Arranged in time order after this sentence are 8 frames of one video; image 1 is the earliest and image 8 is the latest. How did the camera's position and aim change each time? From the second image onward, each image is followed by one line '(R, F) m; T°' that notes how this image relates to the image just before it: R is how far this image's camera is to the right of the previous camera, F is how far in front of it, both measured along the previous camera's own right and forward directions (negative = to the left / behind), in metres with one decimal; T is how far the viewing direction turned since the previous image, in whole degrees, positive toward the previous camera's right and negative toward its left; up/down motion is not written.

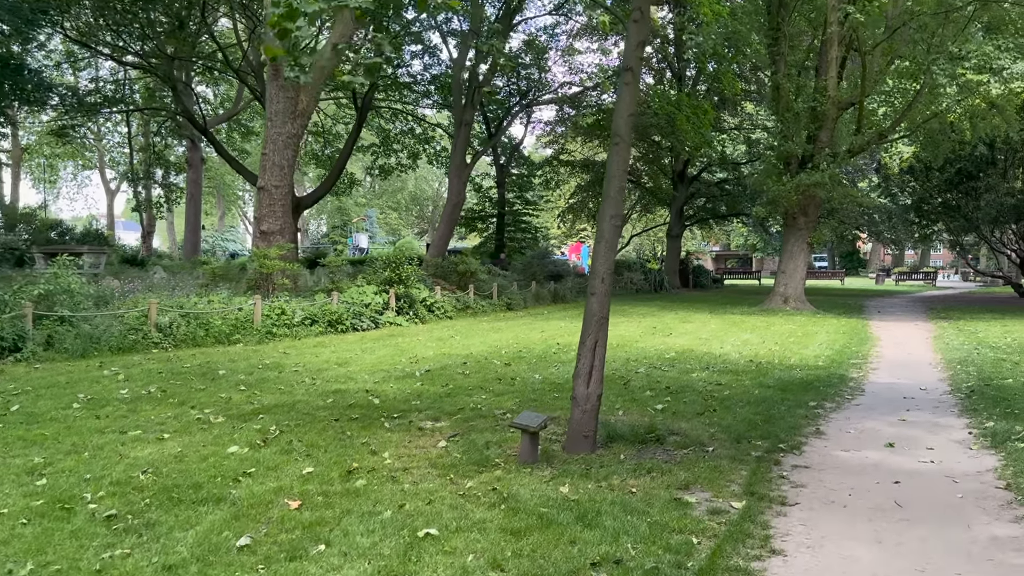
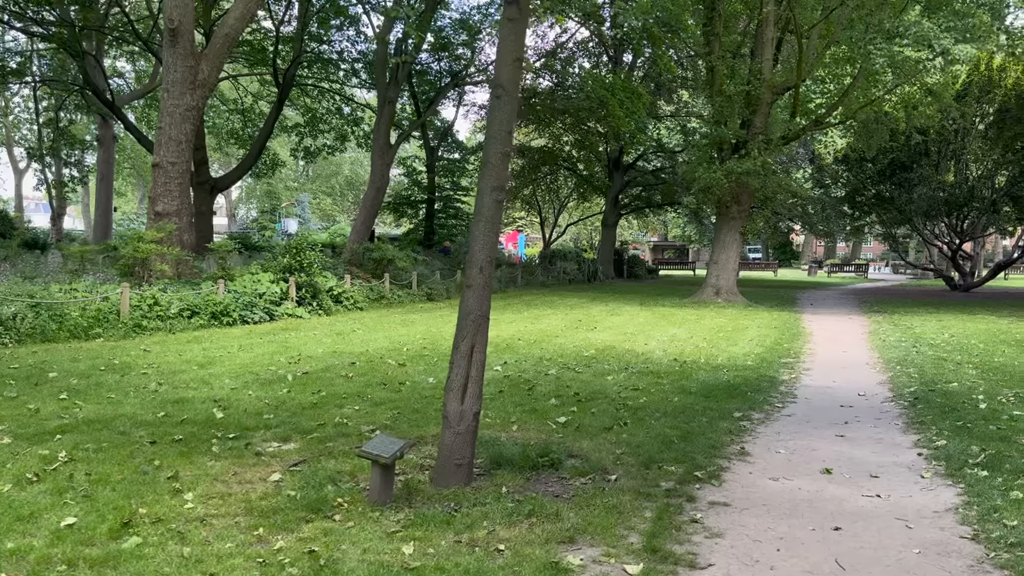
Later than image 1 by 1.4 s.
(+0.5, +1.3) m; +4°
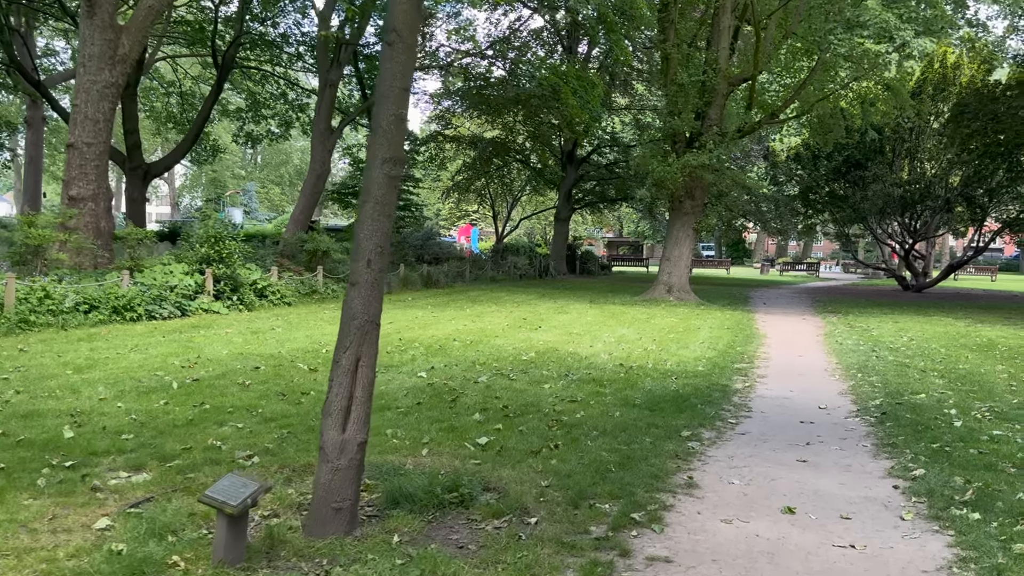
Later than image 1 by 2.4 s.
(+0.3, +1.0) m; +3°
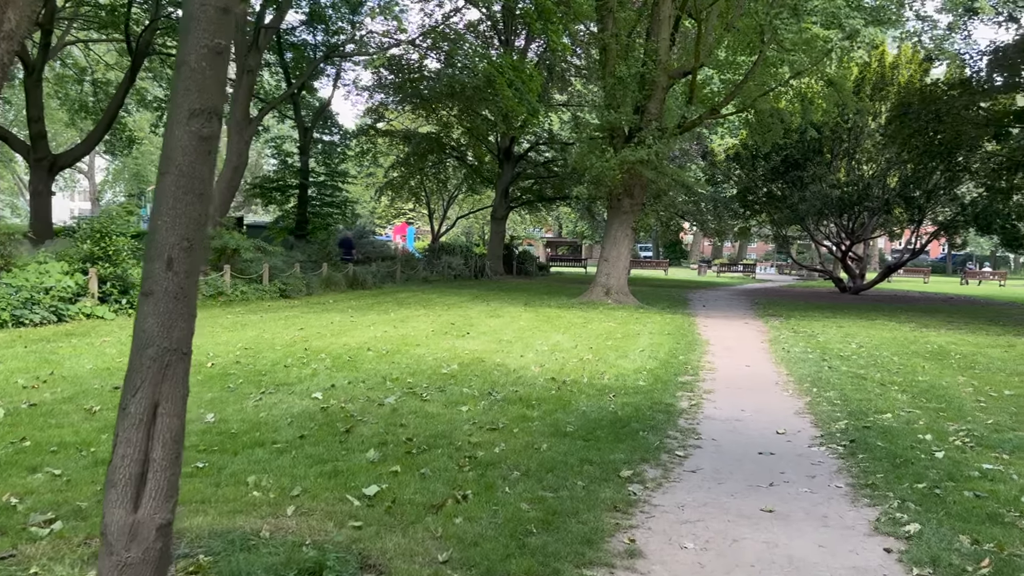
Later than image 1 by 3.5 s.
(+0.2, +1.1) m; +4°
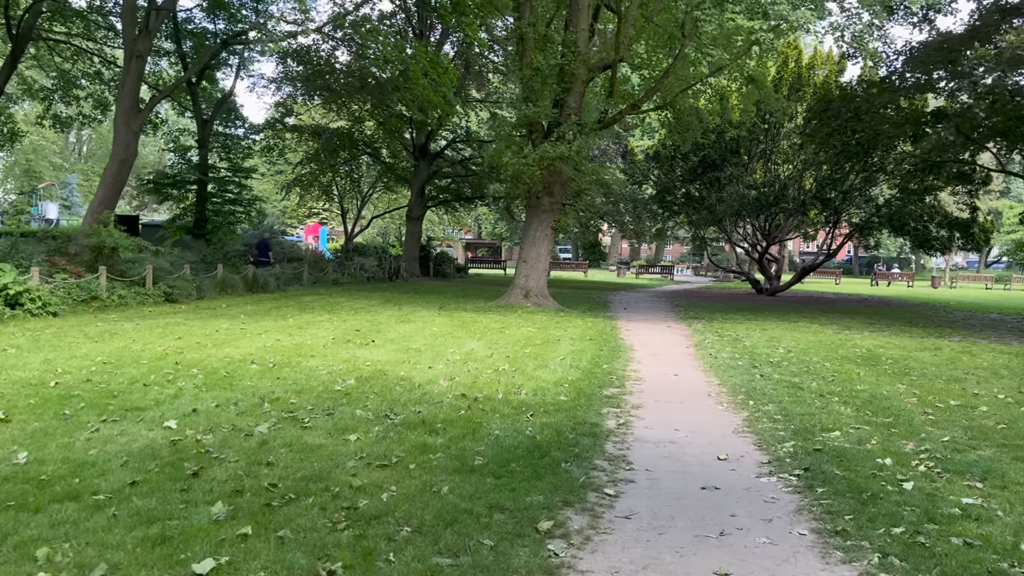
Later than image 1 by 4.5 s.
(+0.1, +1.0) m; +6°
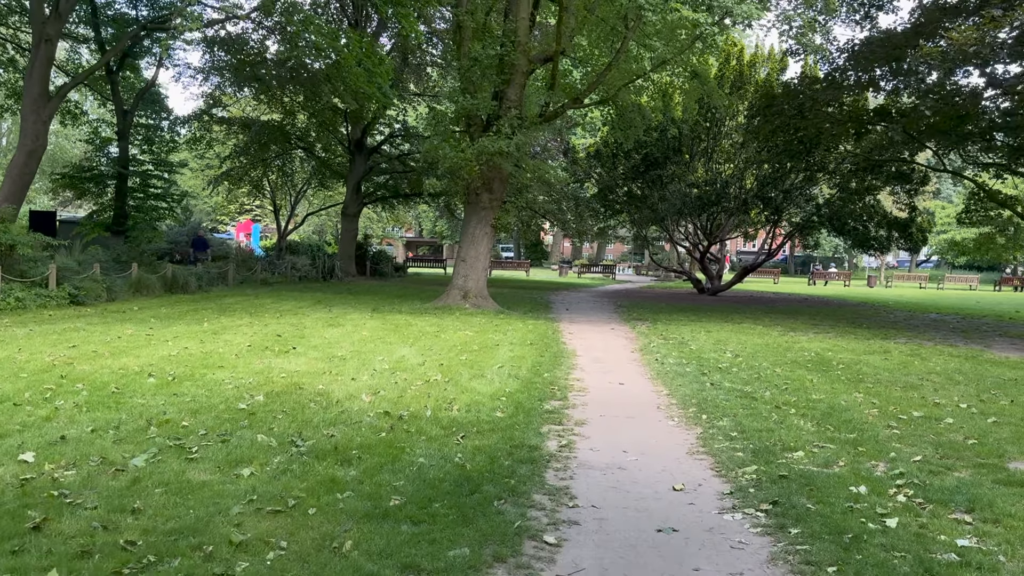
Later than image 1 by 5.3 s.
(+0.1, +0.7) m; +4°
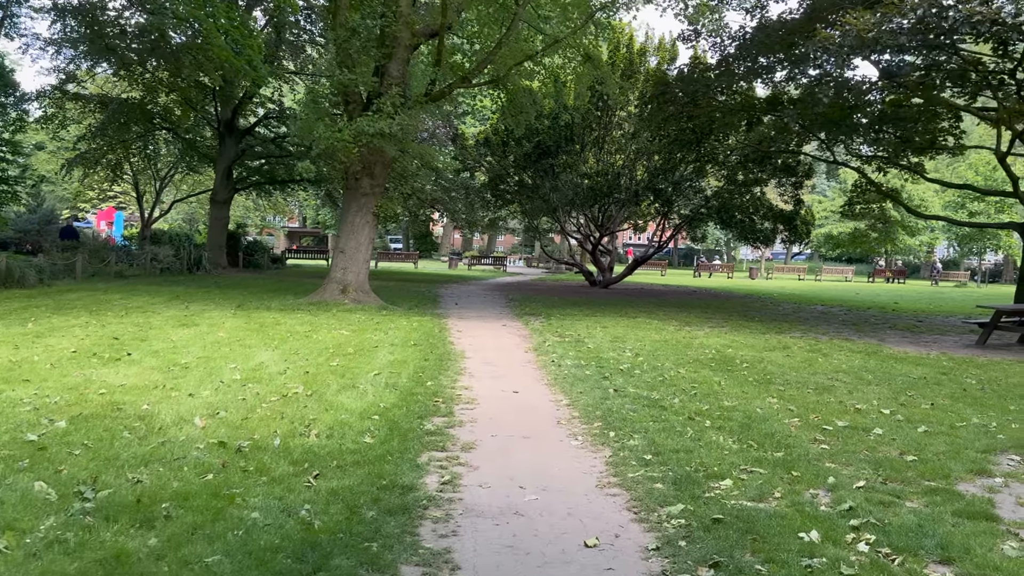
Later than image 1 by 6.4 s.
(+0.1, +1.1) m; +8°
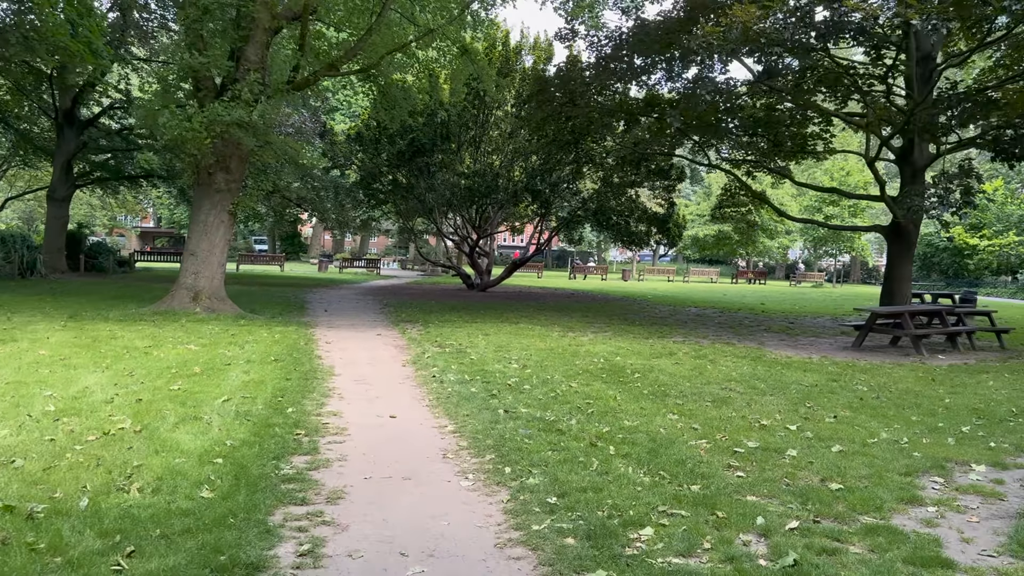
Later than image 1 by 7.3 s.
(0.0, +0.8) m; +9°
